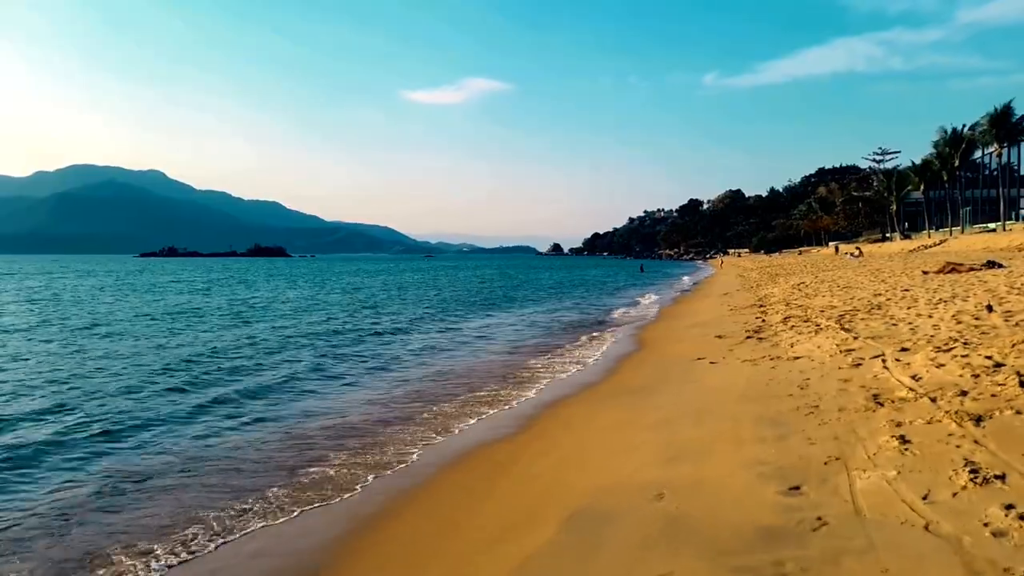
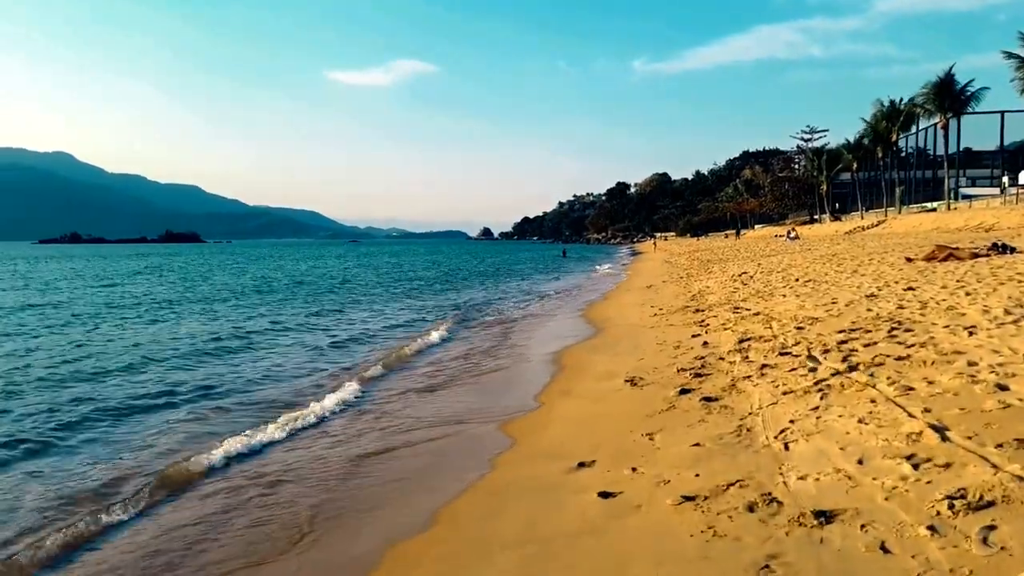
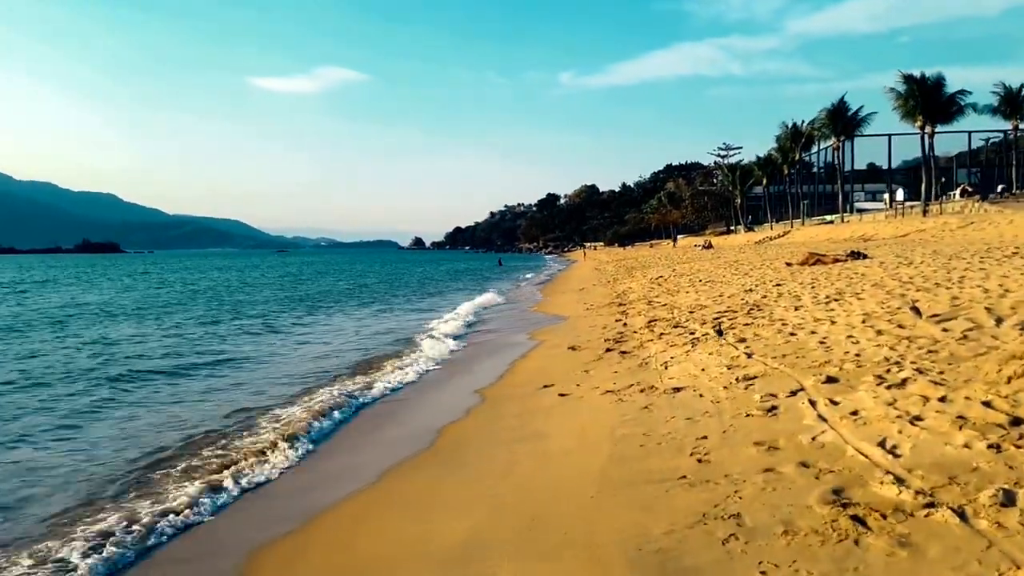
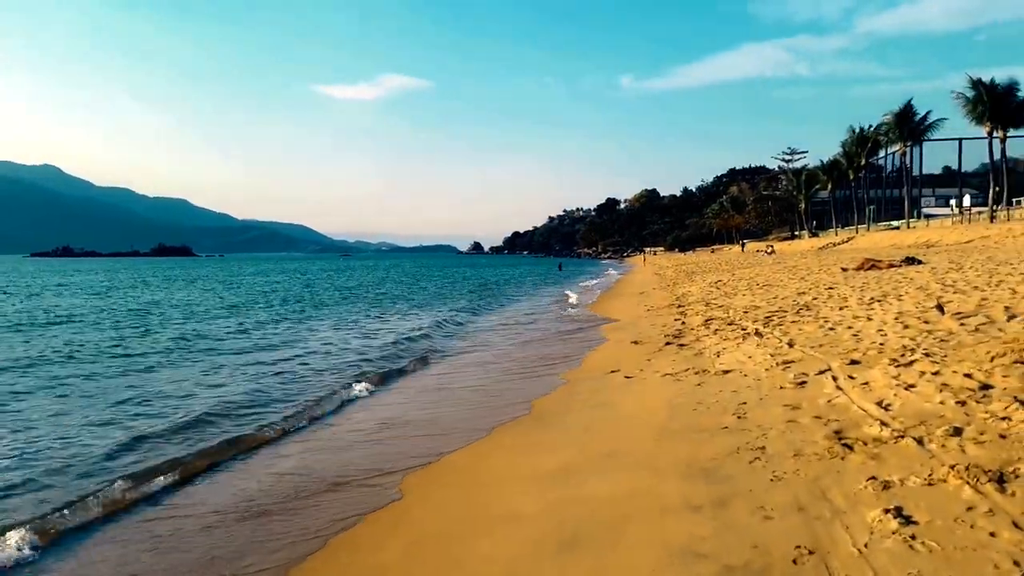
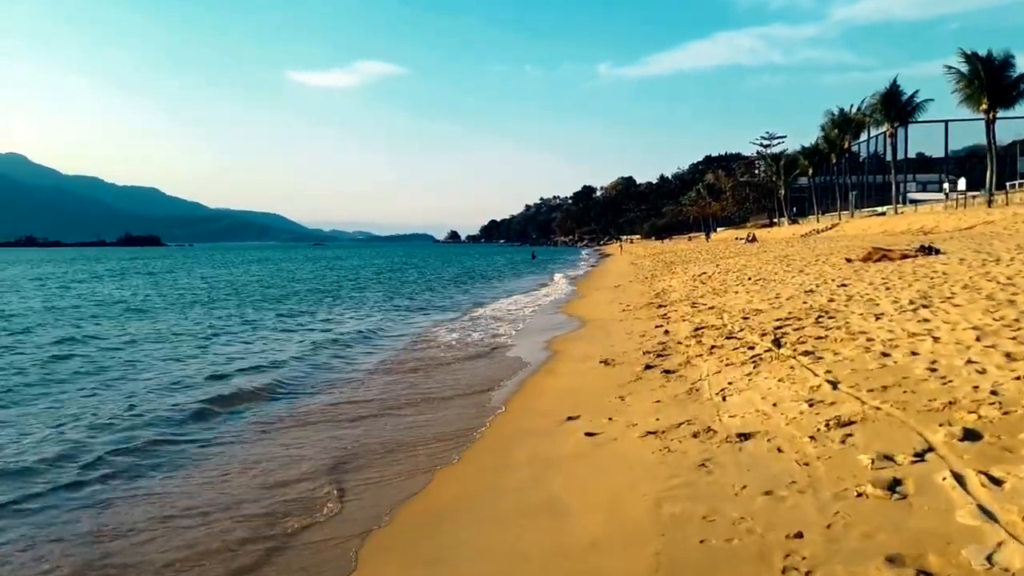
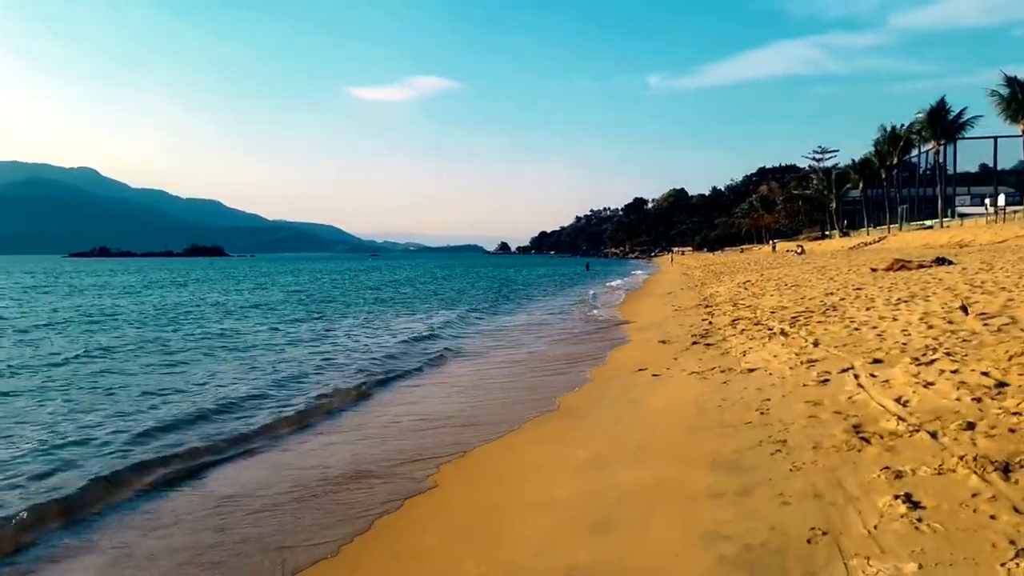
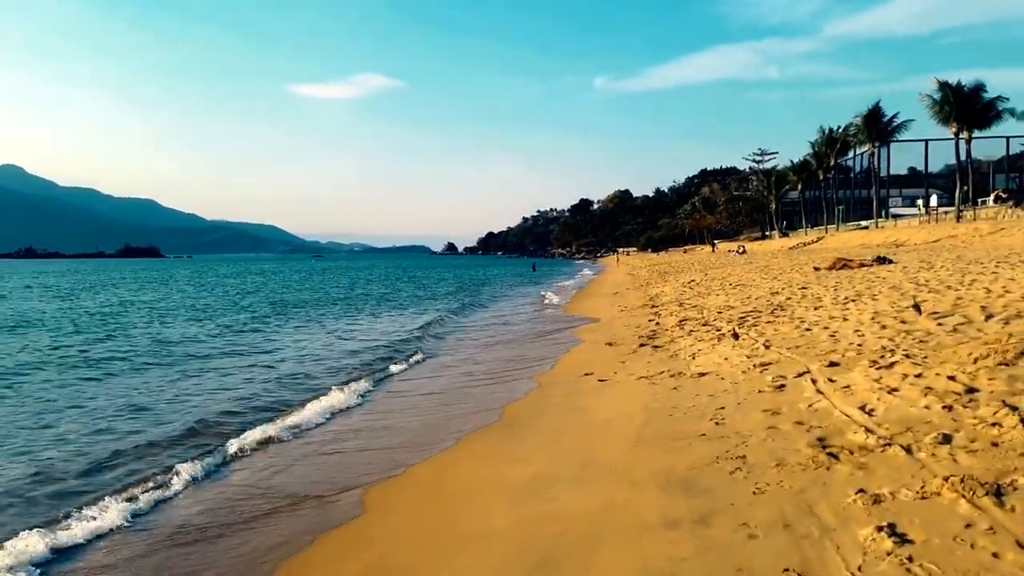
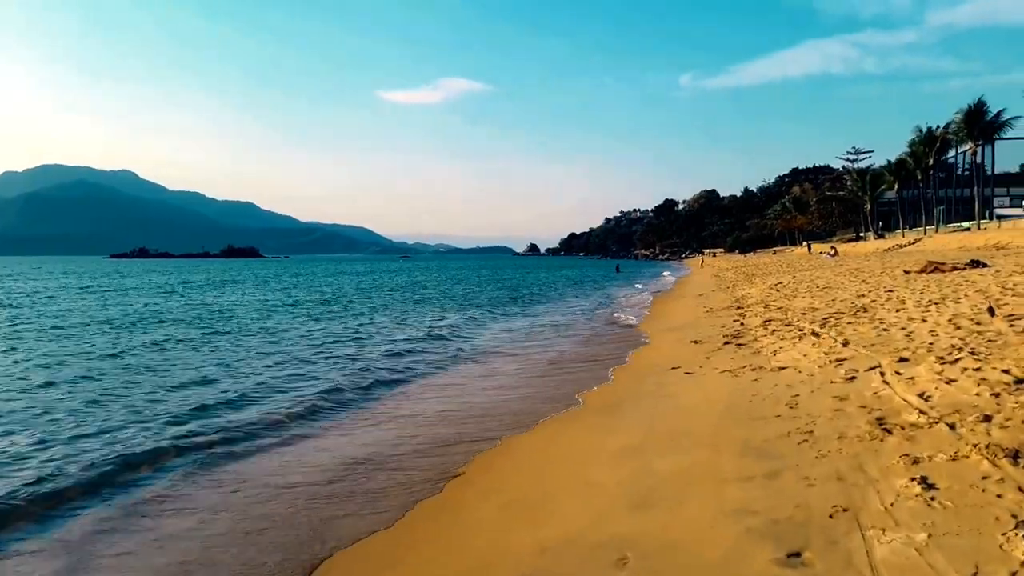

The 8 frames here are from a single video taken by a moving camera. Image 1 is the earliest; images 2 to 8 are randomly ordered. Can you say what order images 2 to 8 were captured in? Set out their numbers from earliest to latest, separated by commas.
8, 6, 4, 7, 3, 5, 2
